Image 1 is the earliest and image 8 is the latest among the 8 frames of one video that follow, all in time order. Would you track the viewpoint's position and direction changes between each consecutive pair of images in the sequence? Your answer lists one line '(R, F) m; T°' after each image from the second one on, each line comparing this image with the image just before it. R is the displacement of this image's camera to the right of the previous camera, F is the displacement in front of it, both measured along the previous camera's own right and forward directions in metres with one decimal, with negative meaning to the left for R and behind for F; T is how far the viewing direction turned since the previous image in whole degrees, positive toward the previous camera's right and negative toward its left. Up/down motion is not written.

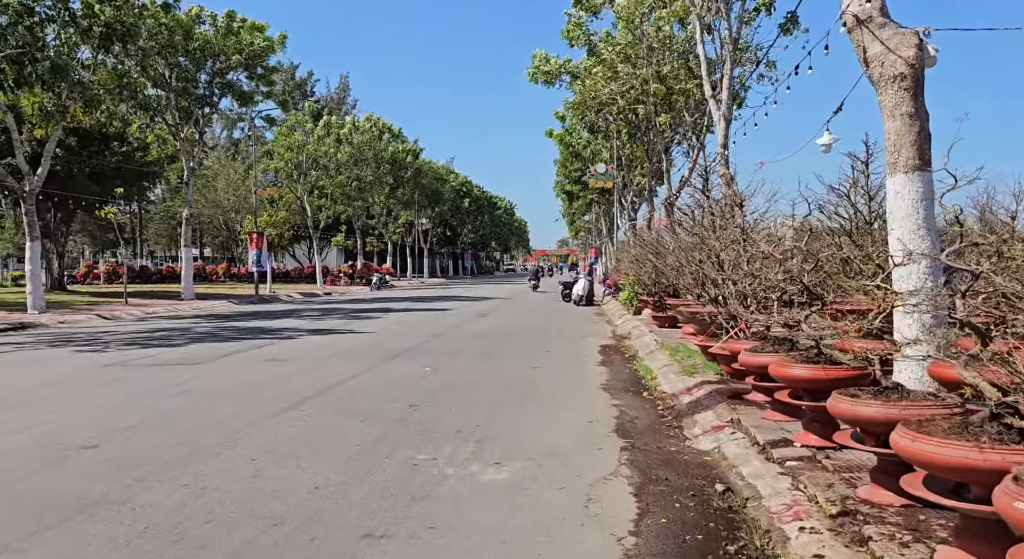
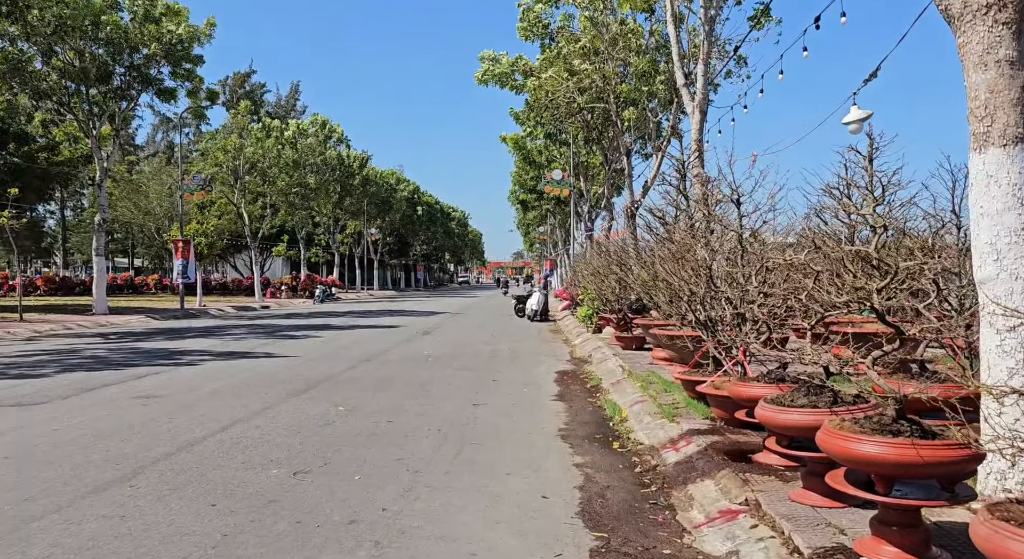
(+0.2, +2.5) m; +3°
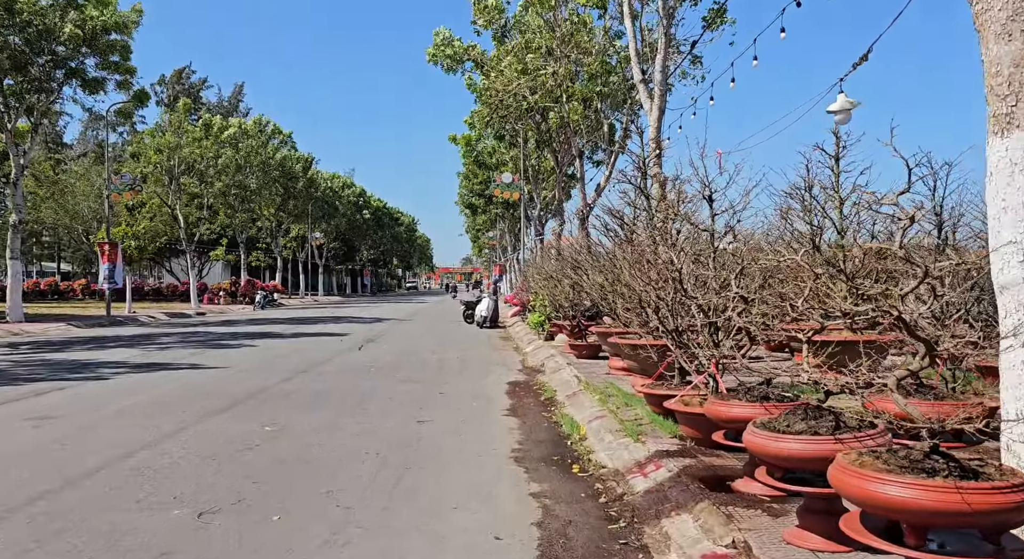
(0.0, +0.9) m; +3°
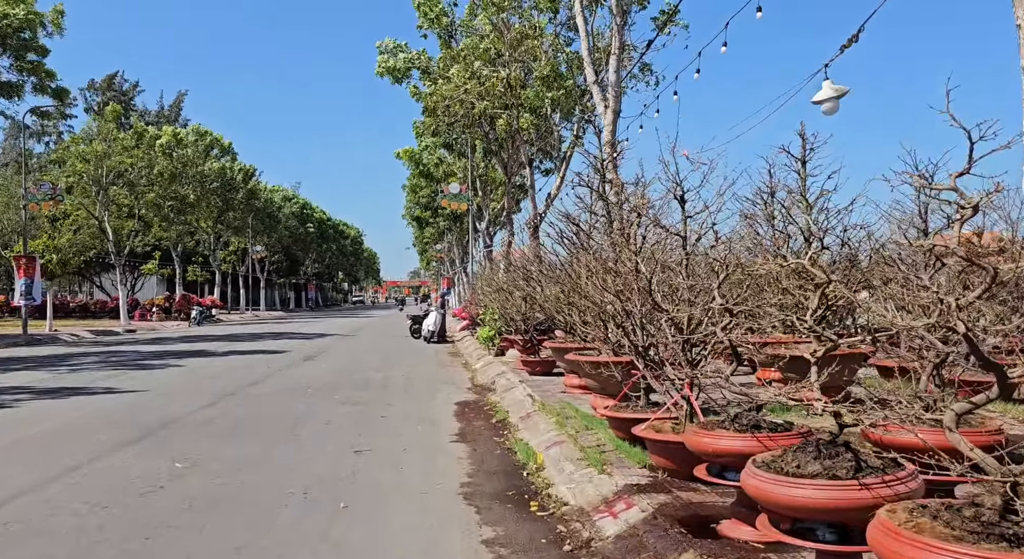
(0.0, +0.9) m; +3°
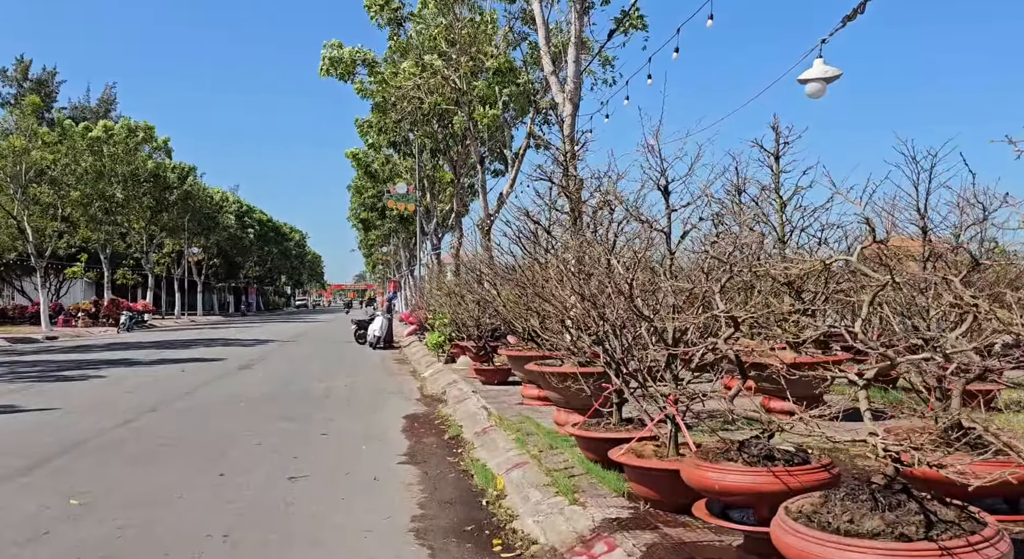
(-0.1, +0.9) m; +4°
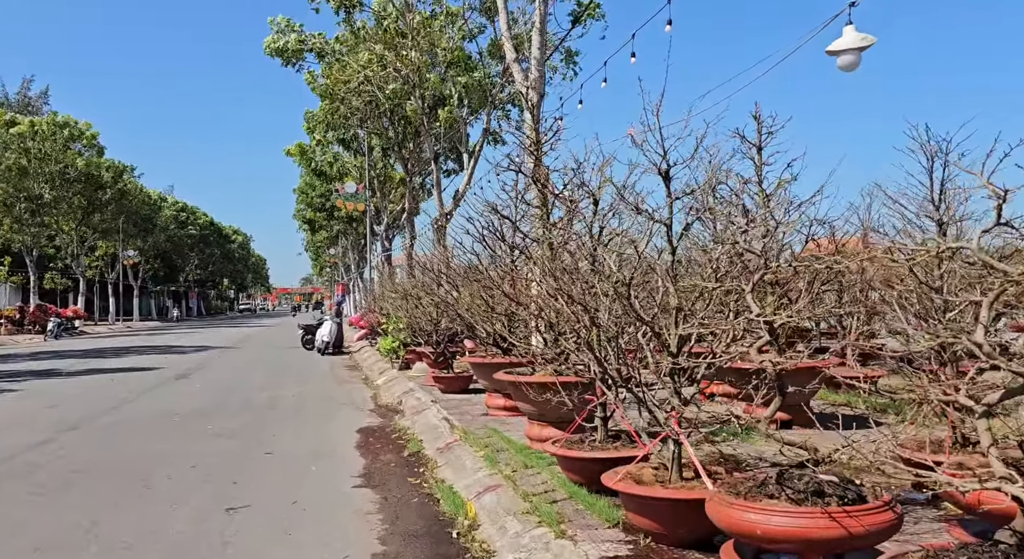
(-0.2, +0.9) m; +3°
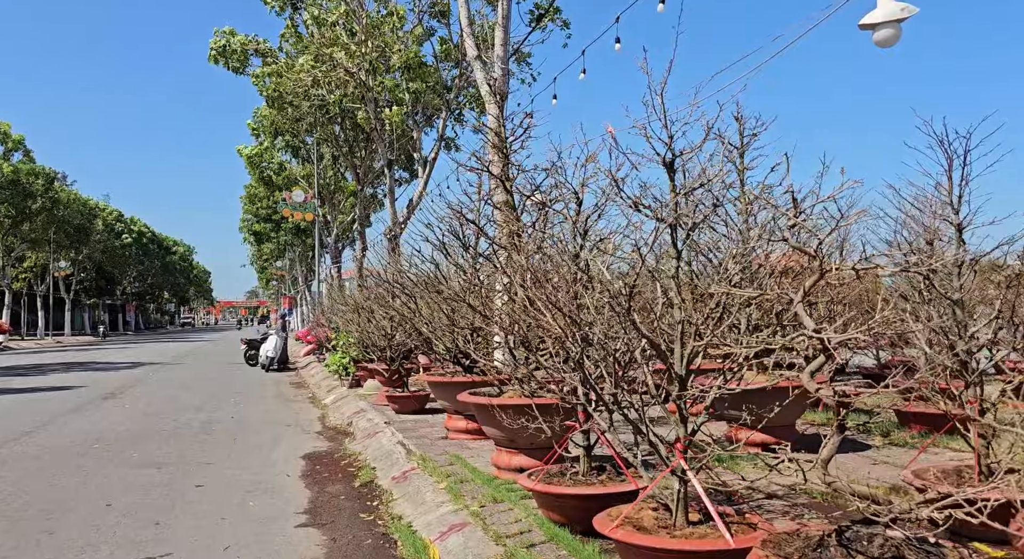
(-0.1, +0.8) m; +3°
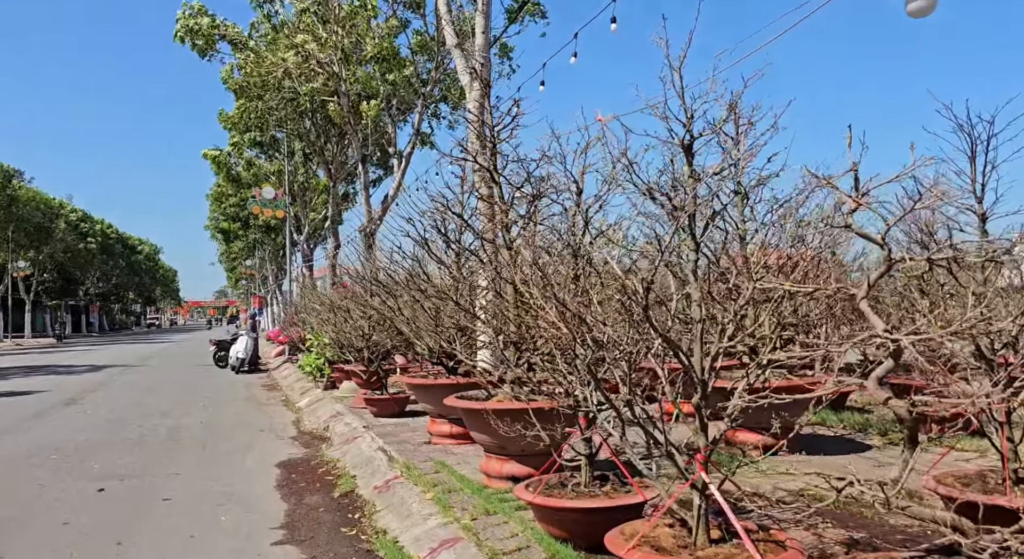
(-0.1, +0.4) m; +2°
